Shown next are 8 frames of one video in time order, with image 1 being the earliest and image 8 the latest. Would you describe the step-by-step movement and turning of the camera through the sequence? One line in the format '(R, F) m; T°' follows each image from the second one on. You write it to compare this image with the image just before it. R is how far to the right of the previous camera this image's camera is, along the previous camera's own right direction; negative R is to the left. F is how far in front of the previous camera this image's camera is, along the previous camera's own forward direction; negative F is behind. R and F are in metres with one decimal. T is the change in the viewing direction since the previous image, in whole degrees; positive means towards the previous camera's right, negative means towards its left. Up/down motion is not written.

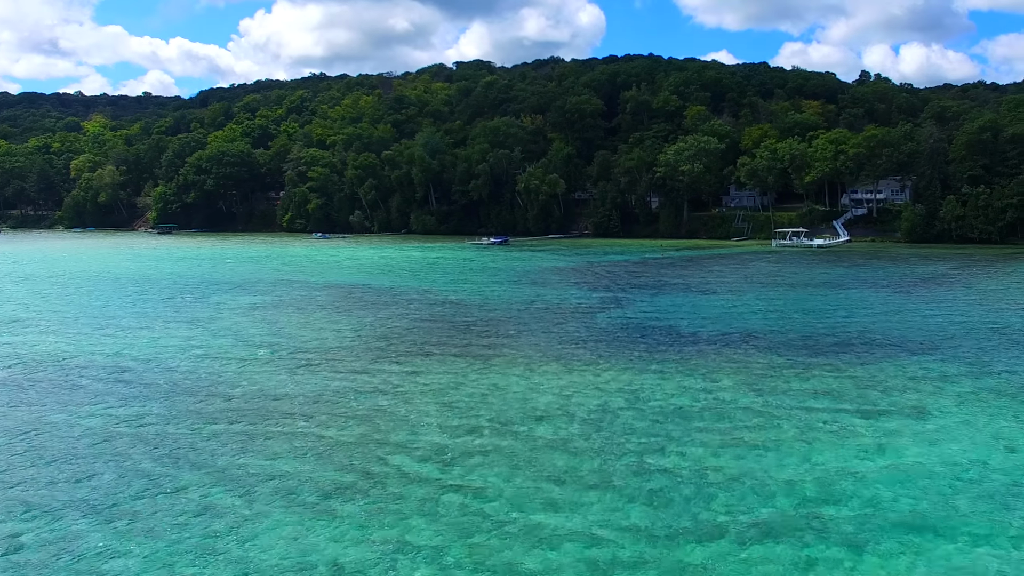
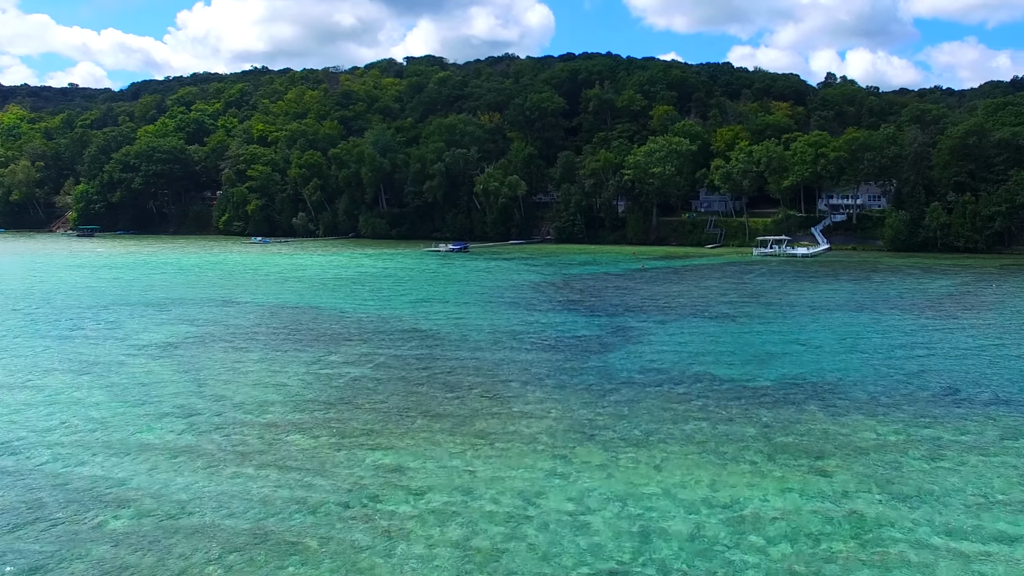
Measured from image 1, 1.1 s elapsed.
(-1.5, +7.6) m; +4°
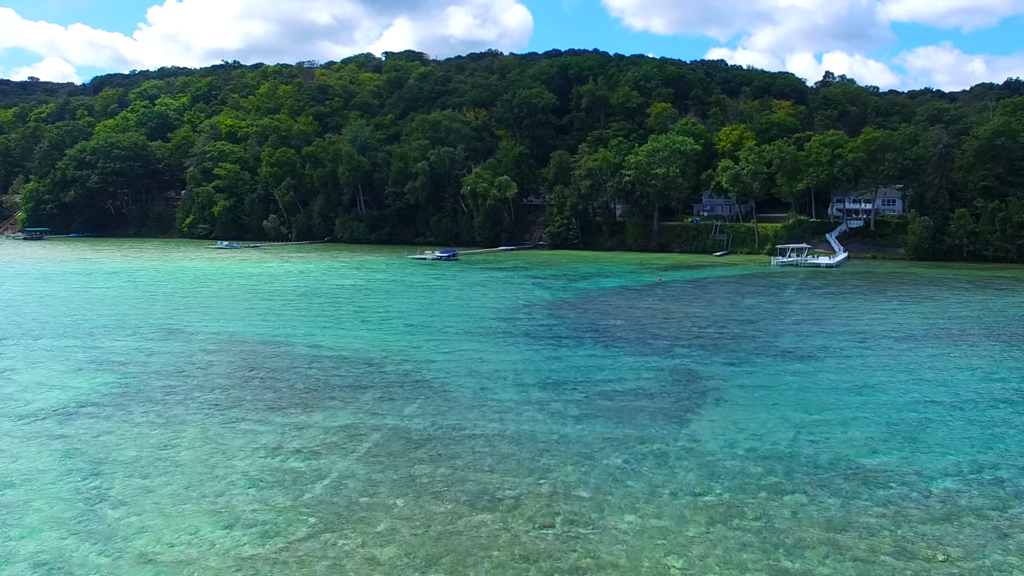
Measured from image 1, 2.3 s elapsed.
(-1.6, +7.8) m; +2°
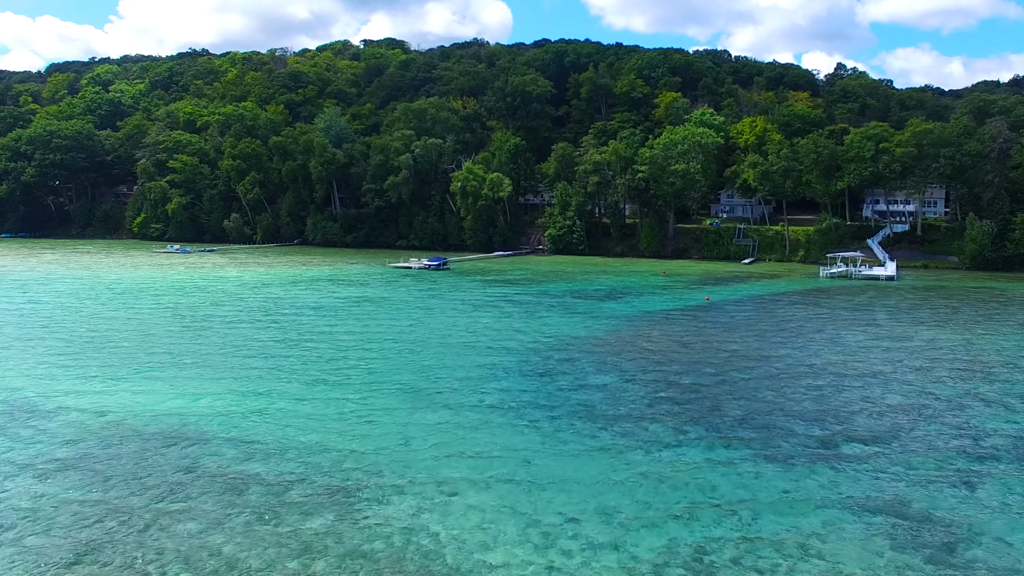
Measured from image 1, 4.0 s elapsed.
(-1.8, +11.5) m; +1°
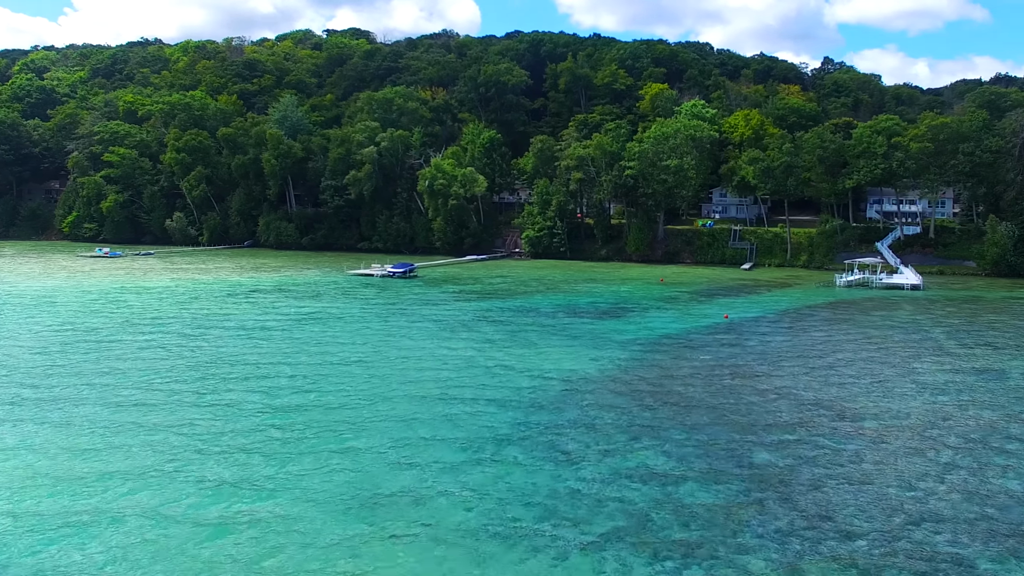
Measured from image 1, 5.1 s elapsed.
(-0.6, +7.9) m; +2°
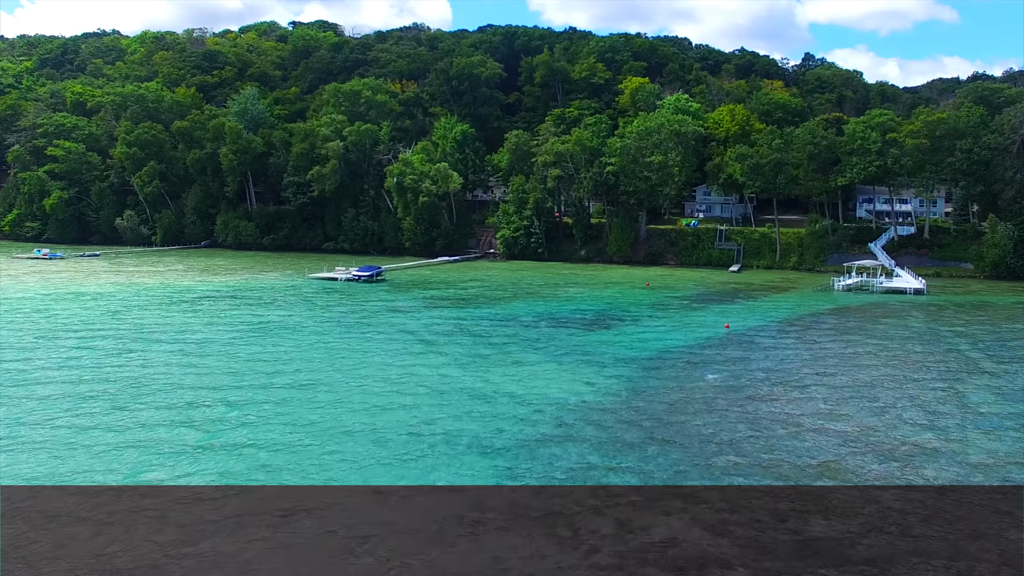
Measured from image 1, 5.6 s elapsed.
(-0.2, +4.2) m; +2°
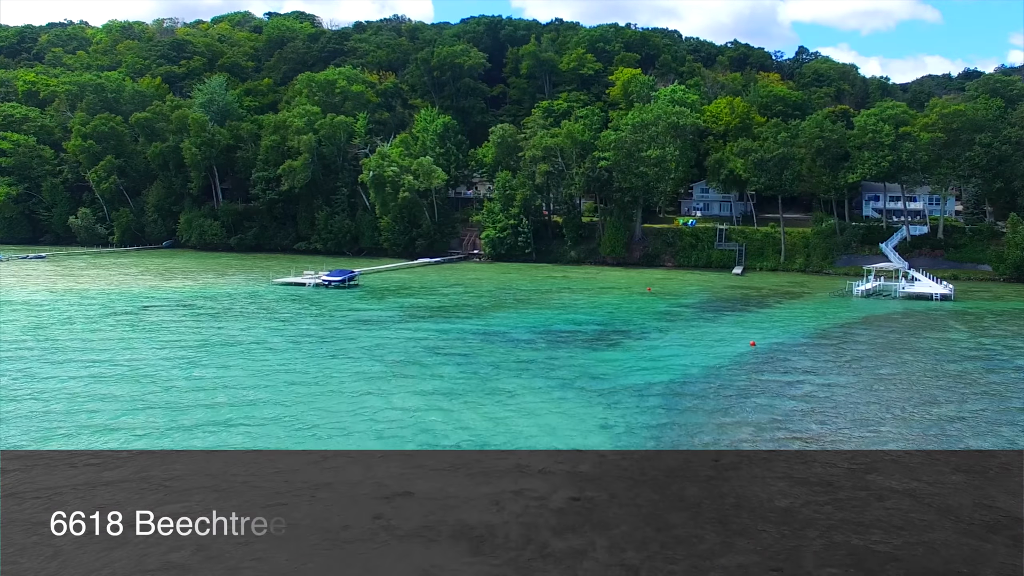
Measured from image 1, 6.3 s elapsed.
(-0.3, +4.9) m; +1°
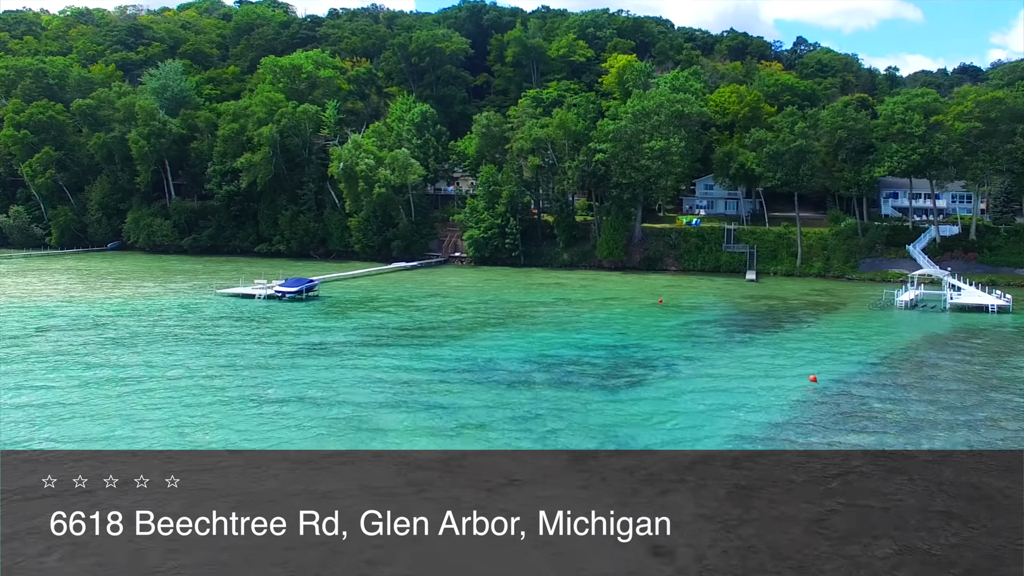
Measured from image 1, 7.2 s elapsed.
(-0.2, +6.9) m; +1°
